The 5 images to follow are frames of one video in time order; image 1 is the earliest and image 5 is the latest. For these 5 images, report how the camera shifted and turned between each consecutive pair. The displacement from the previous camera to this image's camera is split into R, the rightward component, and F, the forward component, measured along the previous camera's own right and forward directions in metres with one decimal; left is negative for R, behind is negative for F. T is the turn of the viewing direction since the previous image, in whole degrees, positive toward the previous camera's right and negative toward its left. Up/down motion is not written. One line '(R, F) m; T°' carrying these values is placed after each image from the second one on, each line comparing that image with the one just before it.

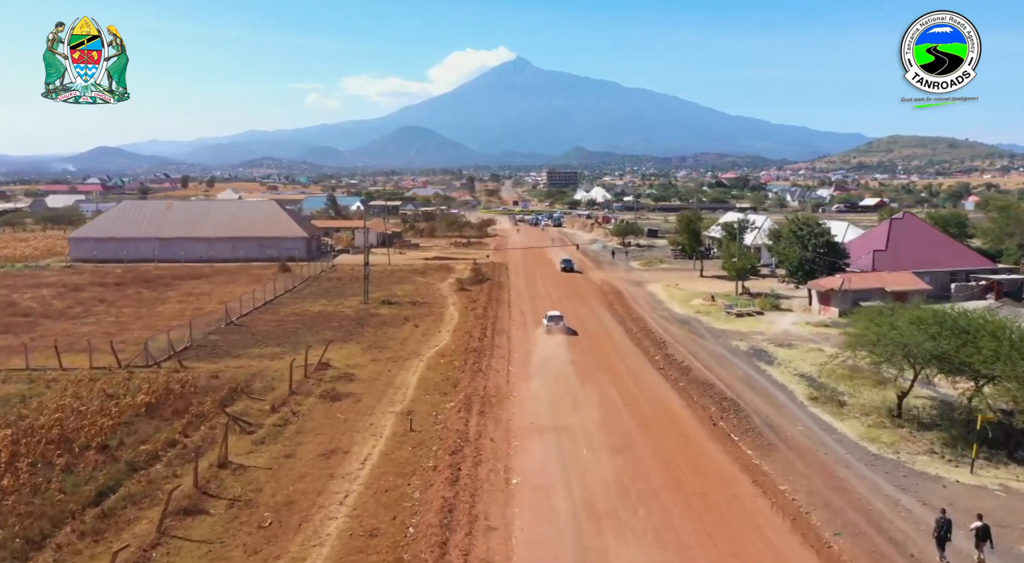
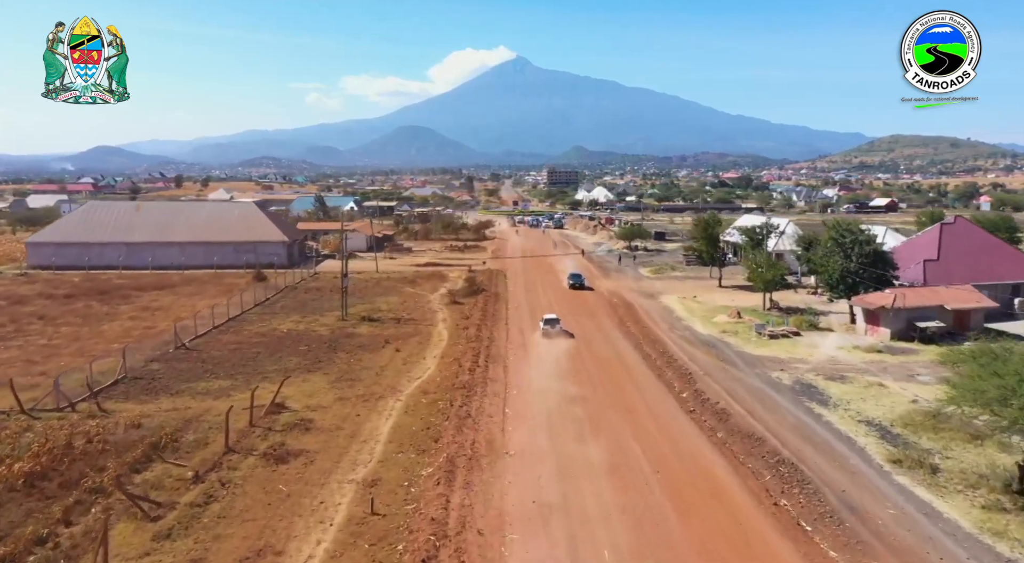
(+0.1, +5.6) m; 0°
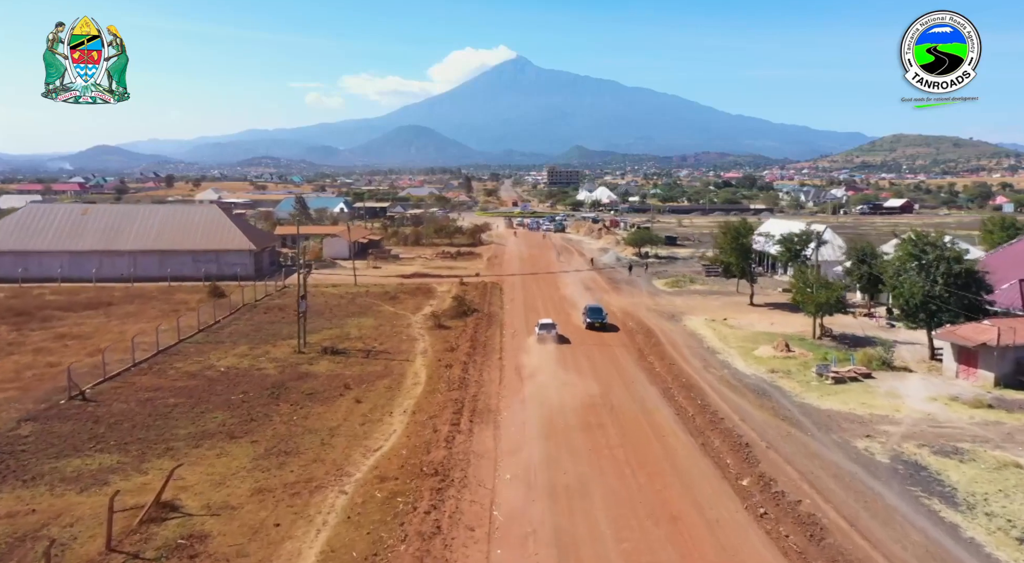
(+0.2, +7.6) m; 0°
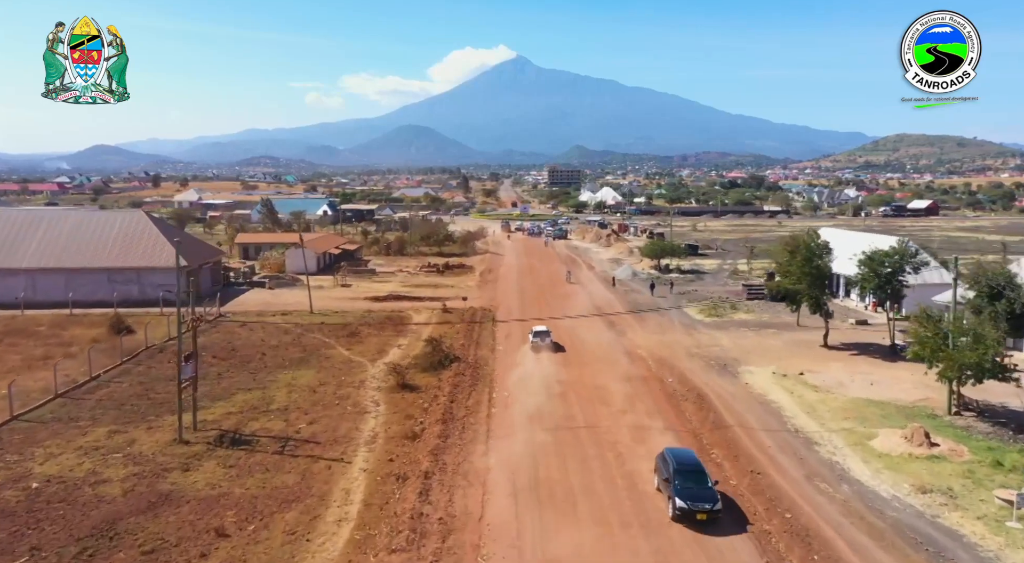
(+0.2, +11.3) m; 0°
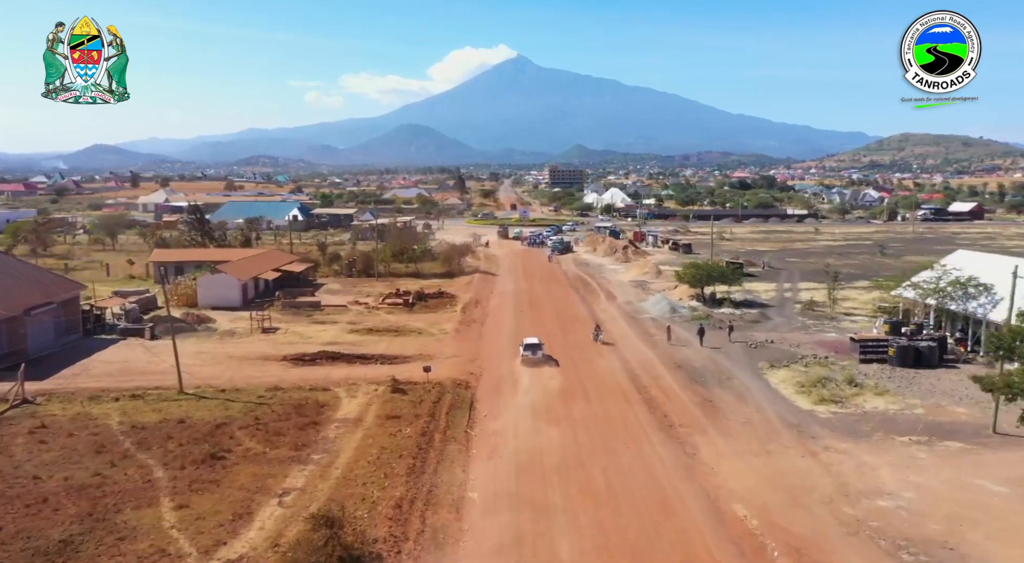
(+0.4, +16.5) m; 0°
